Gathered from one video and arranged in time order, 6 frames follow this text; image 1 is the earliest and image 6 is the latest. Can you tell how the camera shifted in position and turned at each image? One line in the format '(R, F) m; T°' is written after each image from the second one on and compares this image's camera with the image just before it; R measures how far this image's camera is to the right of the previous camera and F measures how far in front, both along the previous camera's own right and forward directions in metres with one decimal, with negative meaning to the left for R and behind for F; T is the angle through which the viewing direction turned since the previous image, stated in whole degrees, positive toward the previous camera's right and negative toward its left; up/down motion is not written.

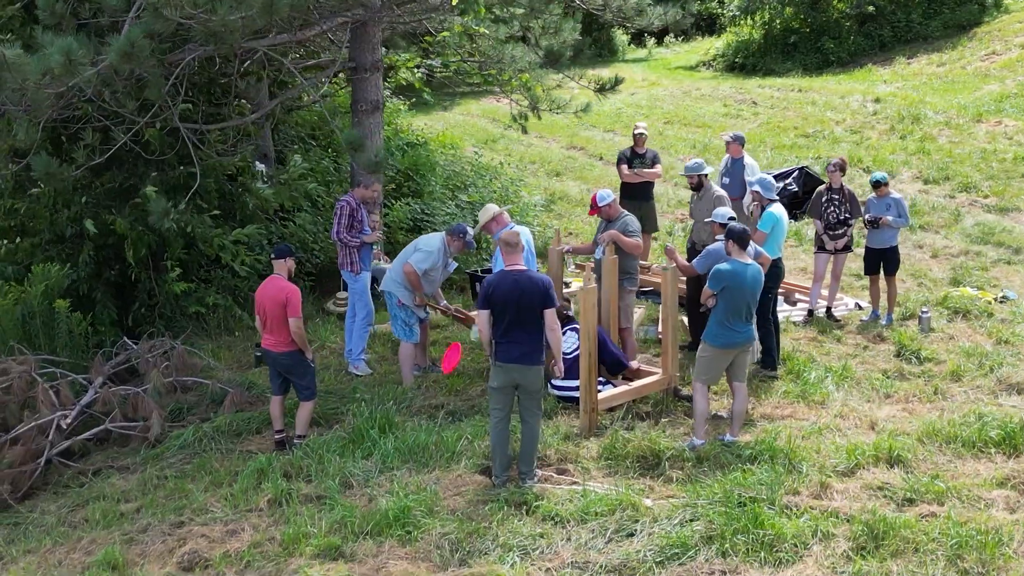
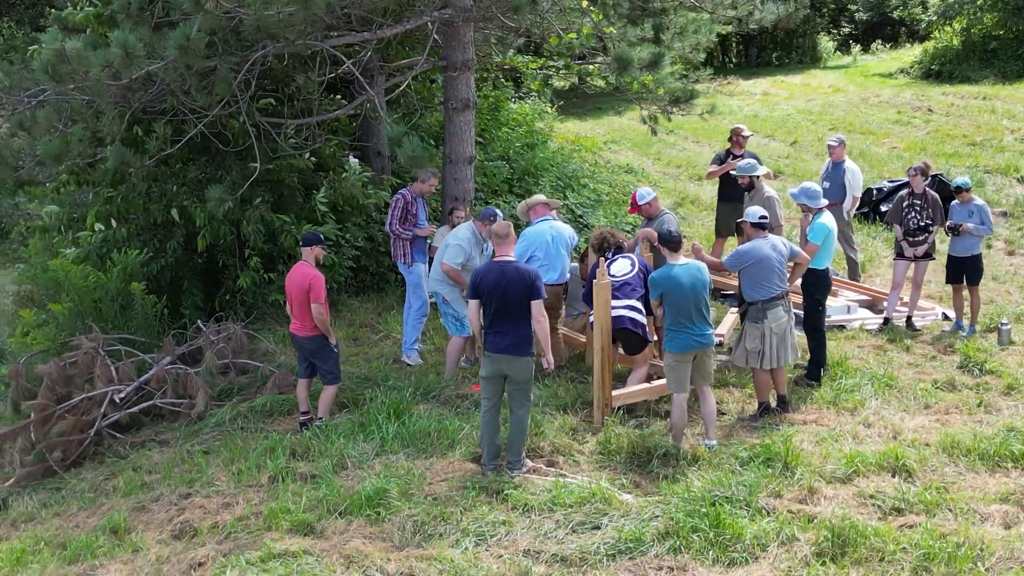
(+1.0, 0.0) m; -9°
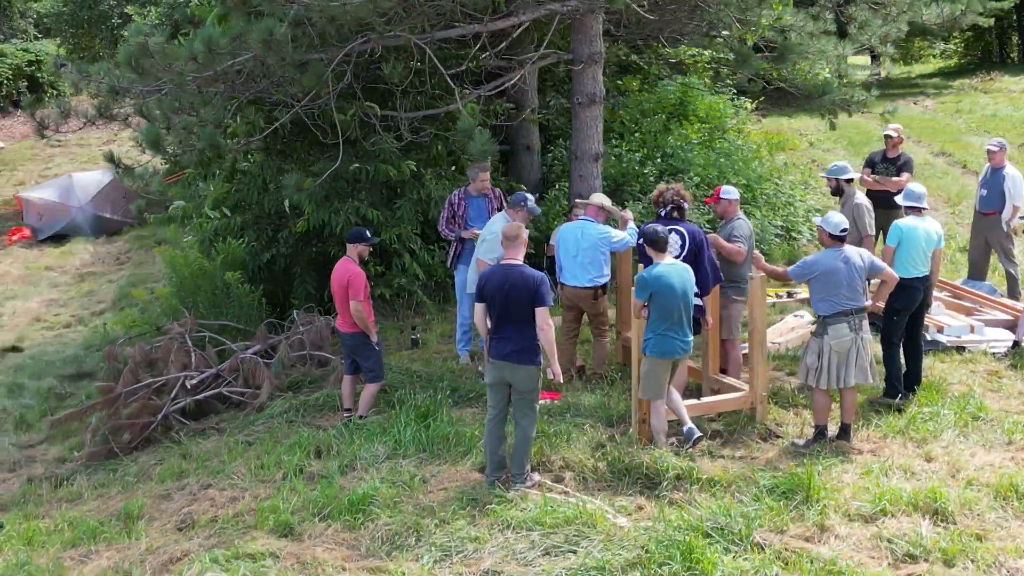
(+1.1, +0.4) m; -12°
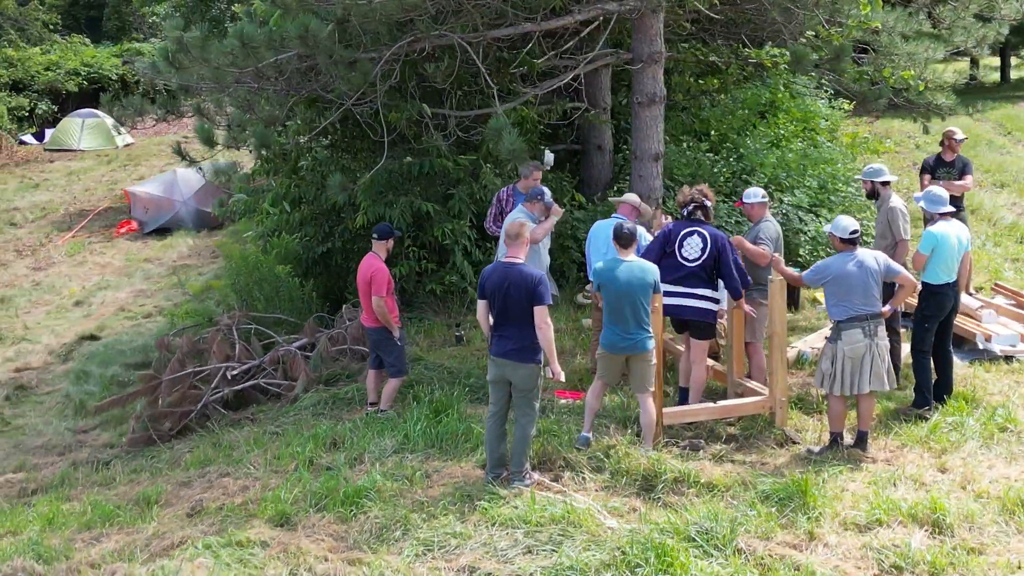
(+0.6, 0.0) m; -6°
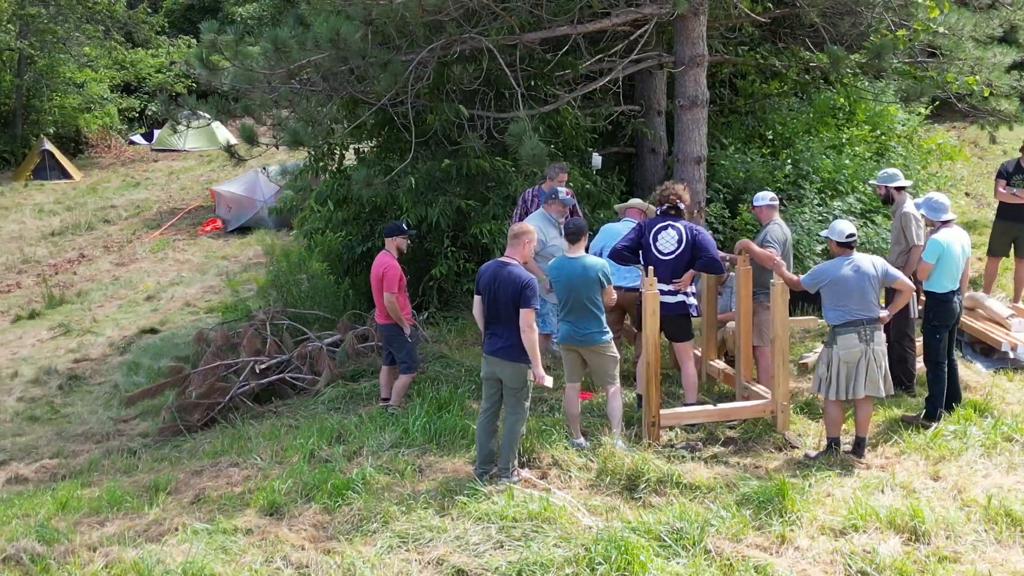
(+0.5, -0.1) m; -5°
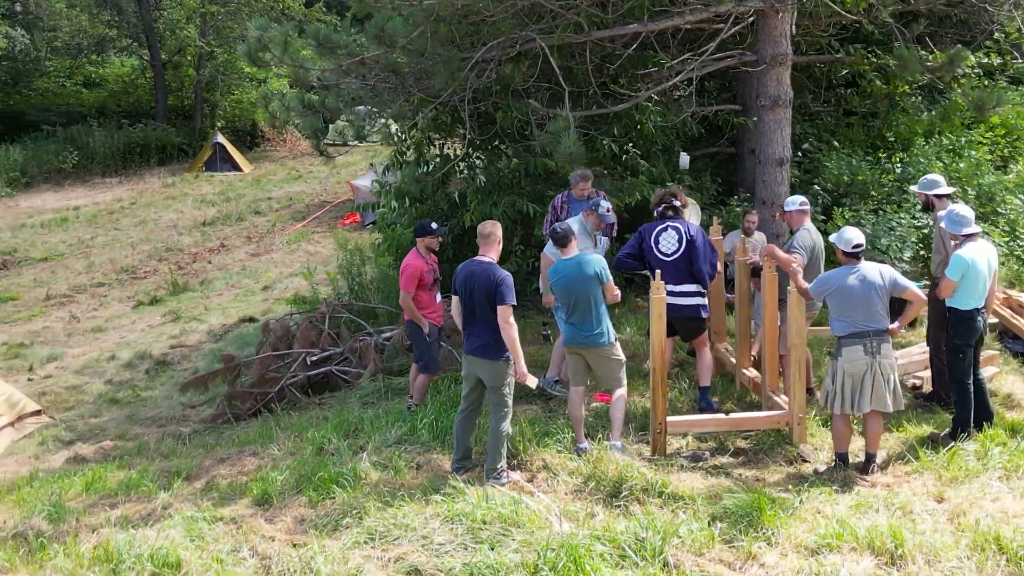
(+0.8, +0.1) m; -8°
